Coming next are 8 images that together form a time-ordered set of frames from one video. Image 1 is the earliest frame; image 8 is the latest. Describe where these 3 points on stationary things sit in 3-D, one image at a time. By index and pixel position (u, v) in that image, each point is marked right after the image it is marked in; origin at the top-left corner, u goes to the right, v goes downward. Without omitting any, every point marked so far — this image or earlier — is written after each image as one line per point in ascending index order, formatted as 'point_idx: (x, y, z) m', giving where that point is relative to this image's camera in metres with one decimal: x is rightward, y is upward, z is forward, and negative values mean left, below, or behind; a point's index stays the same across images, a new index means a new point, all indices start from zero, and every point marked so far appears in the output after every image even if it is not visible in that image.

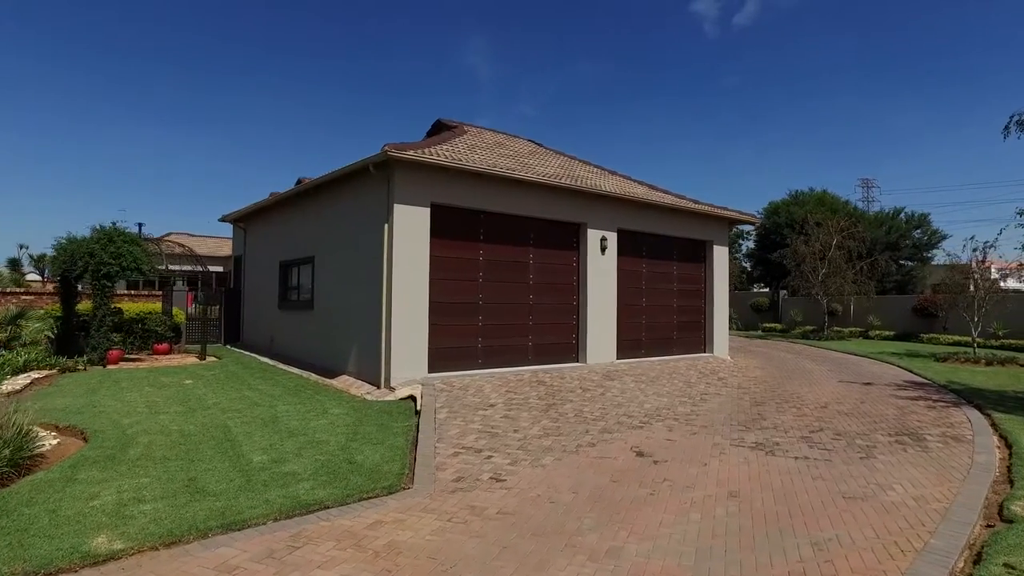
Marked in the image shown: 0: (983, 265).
0: (+12.6, +0.6, +18.9) m
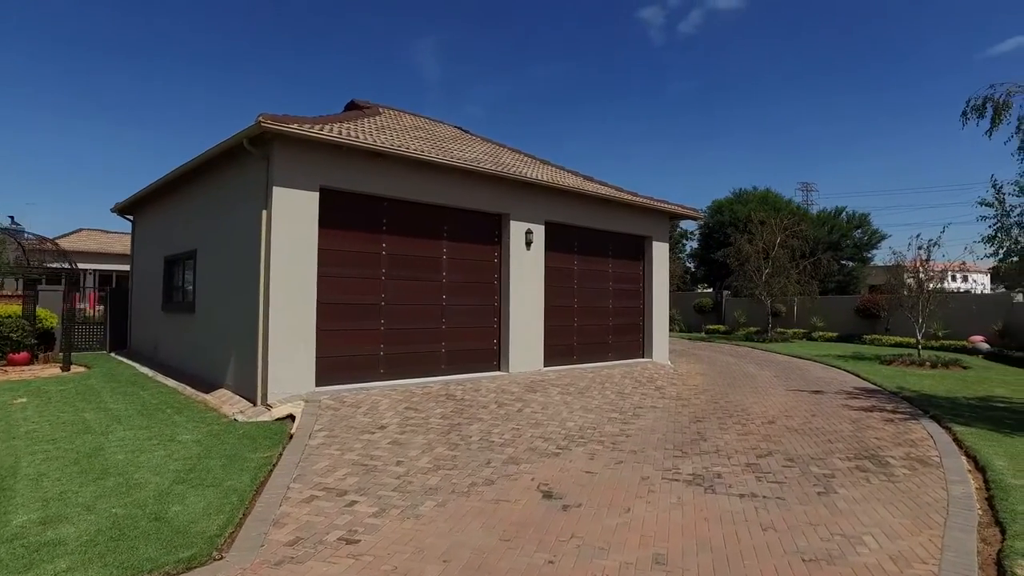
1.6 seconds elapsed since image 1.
0: (+10.8, +0.6, +18.2) m
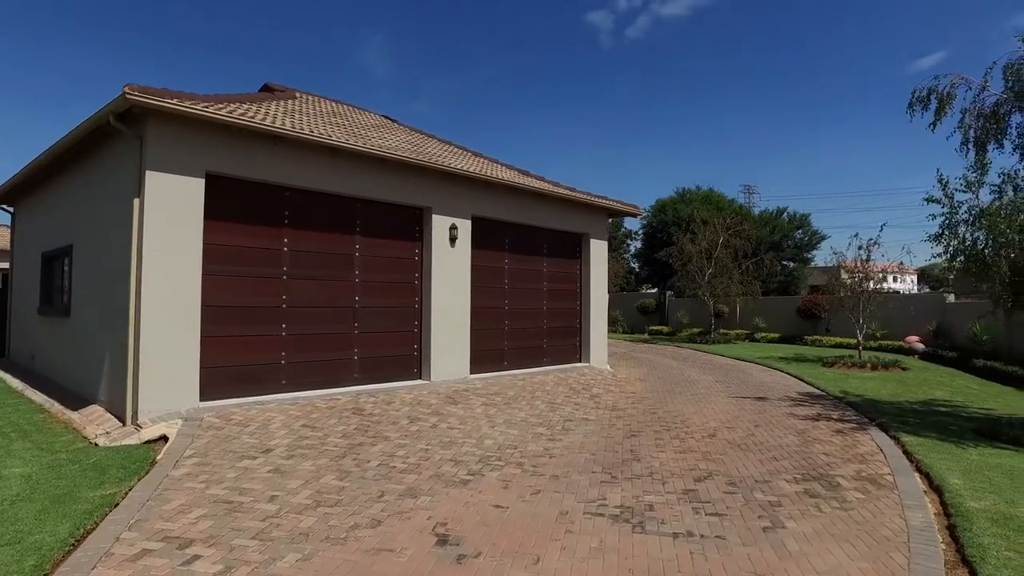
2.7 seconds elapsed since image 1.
0: (+9.1, +0.6, +18.0) m
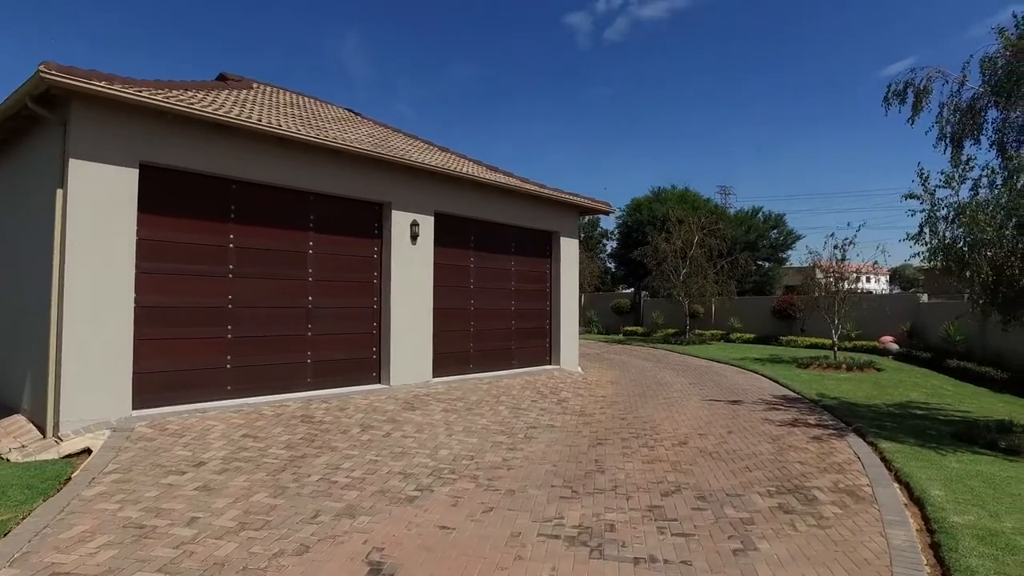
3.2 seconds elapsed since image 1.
0: (+8.4, +0.6, +17.8) m
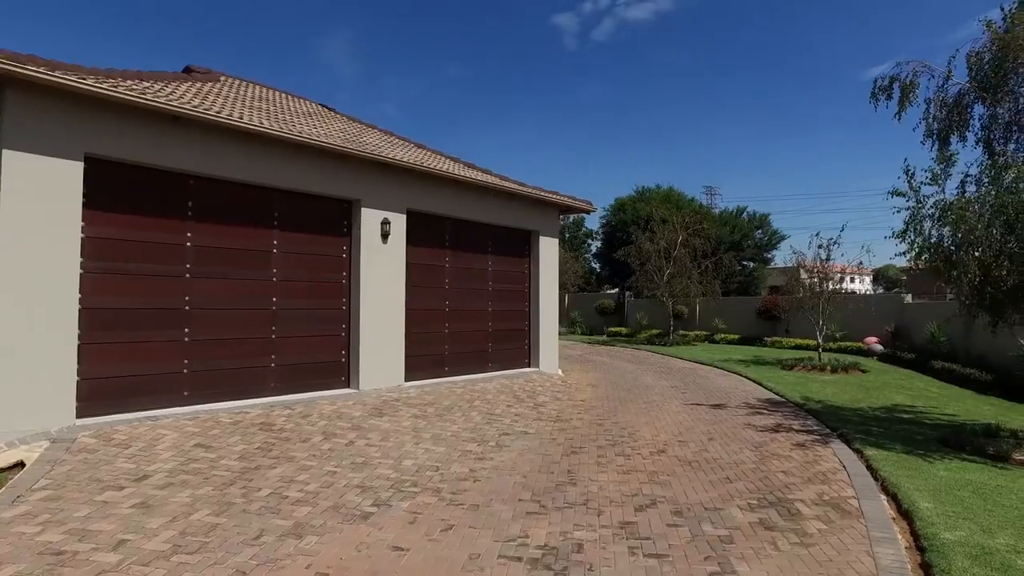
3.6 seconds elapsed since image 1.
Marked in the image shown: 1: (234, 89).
0: (+7.9, +0.6, +17.6) m
1: (-4.6, +3.3, +11.6) m
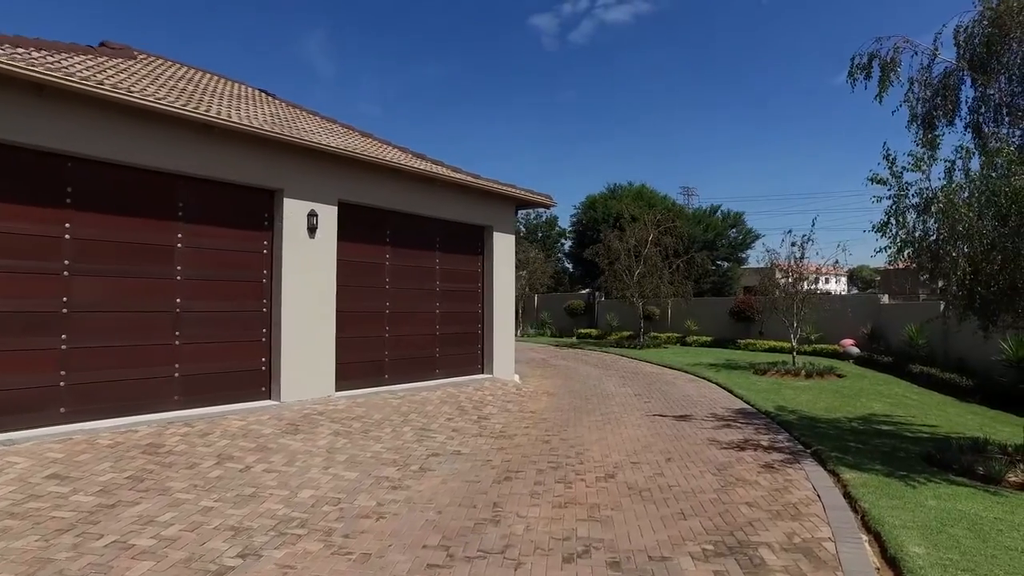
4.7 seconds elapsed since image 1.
0: (+6.9, +0.6, +16.8) m
1: (-5.3, +3.3, +10.5) m
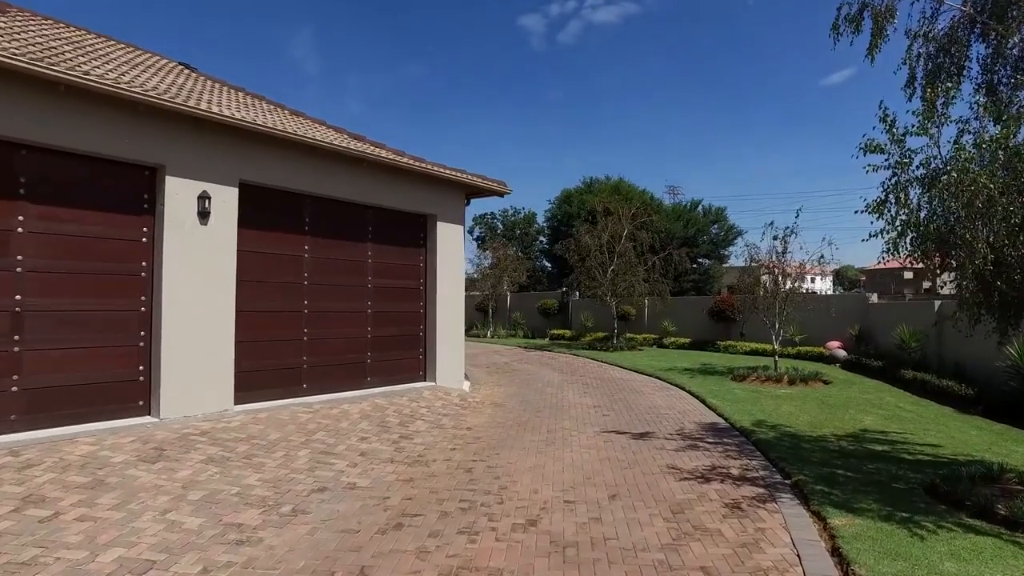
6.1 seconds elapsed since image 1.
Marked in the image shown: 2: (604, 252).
0: (+6.0, +0.6, +15.5) m
1: (-6.1, +3.3, +9.0) m
2: (+2.7, +1.0, +20.1) m
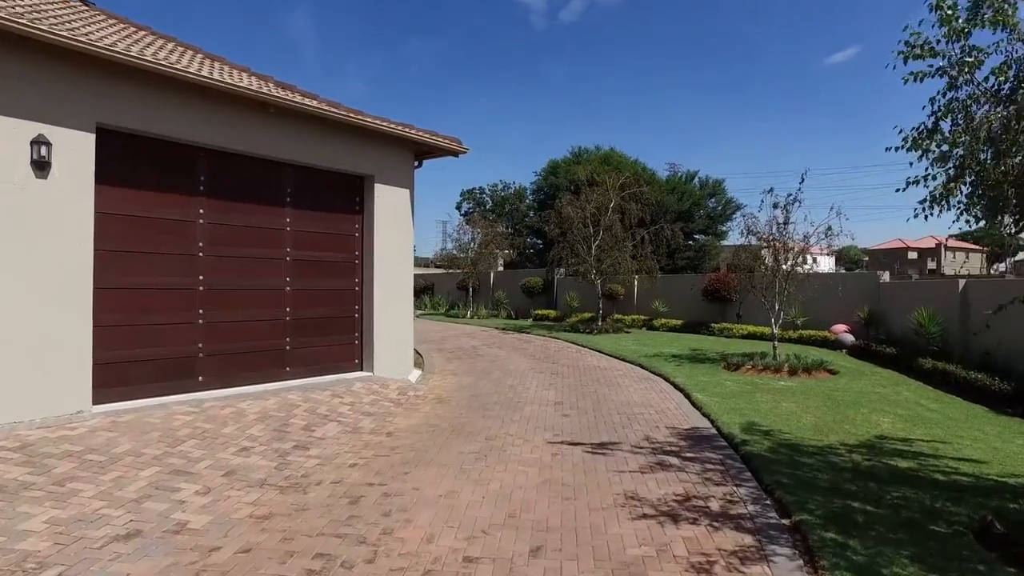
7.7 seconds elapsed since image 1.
0: (+5.4, +1.1, +13.9) m
1: (-6.7, +3.7, +7.3) m
2: (+2.1, +1.6, +18.4) m
